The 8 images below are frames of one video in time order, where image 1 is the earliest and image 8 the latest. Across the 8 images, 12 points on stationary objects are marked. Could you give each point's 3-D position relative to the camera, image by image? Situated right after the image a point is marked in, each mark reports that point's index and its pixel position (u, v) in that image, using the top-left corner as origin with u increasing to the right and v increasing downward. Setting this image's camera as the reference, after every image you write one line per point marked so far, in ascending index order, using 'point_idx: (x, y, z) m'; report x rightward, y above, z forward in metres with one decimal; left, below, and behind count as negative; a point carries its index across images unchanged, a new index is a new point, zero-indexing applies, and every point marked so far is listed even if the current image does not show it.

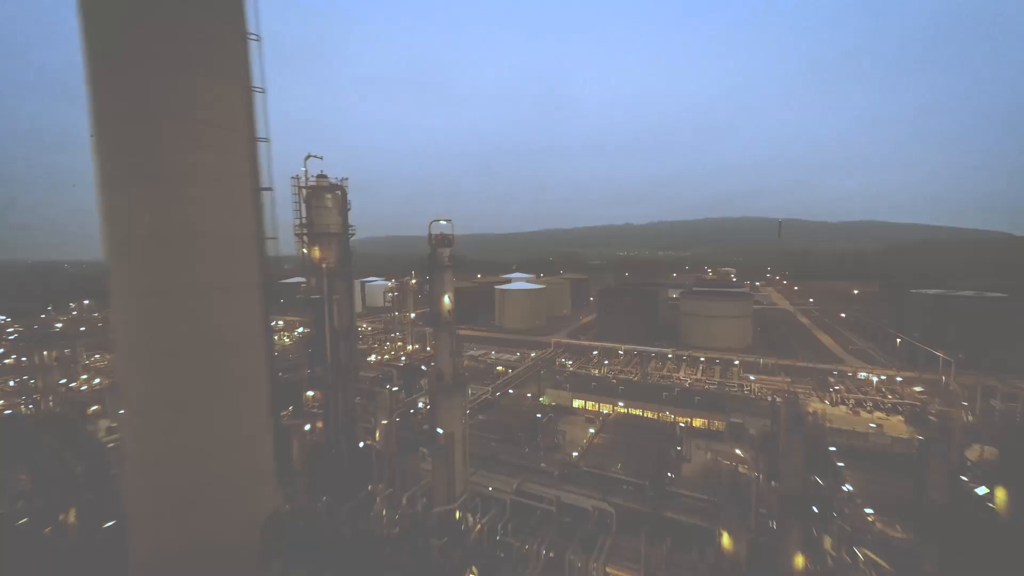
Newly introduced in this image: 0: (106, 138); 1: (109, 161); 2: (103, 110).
0: (-5.6, +2.1, +5.8) m
1: (-5.6, +1.8, +6.0) m
2: (-5.7, +2.5, +6.0) m
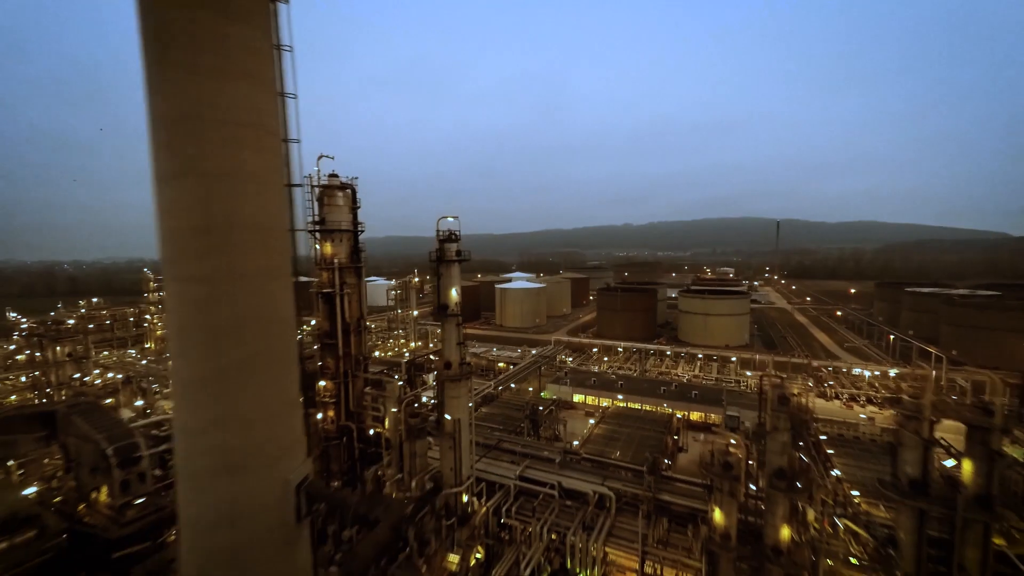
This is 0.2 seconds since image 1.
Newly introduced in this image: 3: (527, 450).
0: (-5.4, +2.3, +6.6) m
1: (-5.4, +2.0, +6.8) m
2: (-5.5, +2.8, +6.7) m
3: (+0.7, -7.1, +18.7) m
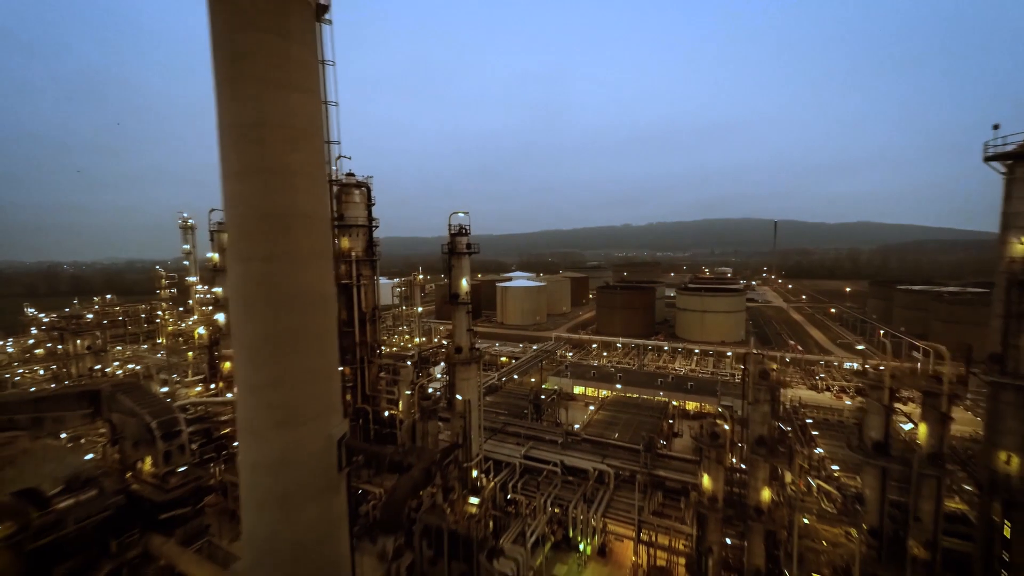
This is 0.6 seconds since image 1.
0: (-5.2, +2.7, +7.8) m
1: (-5.2, +2.4, +8.0) m
2: (-5.3, +3.2, +8.0) m
3: (+0.9, -6.7, +19.9) m
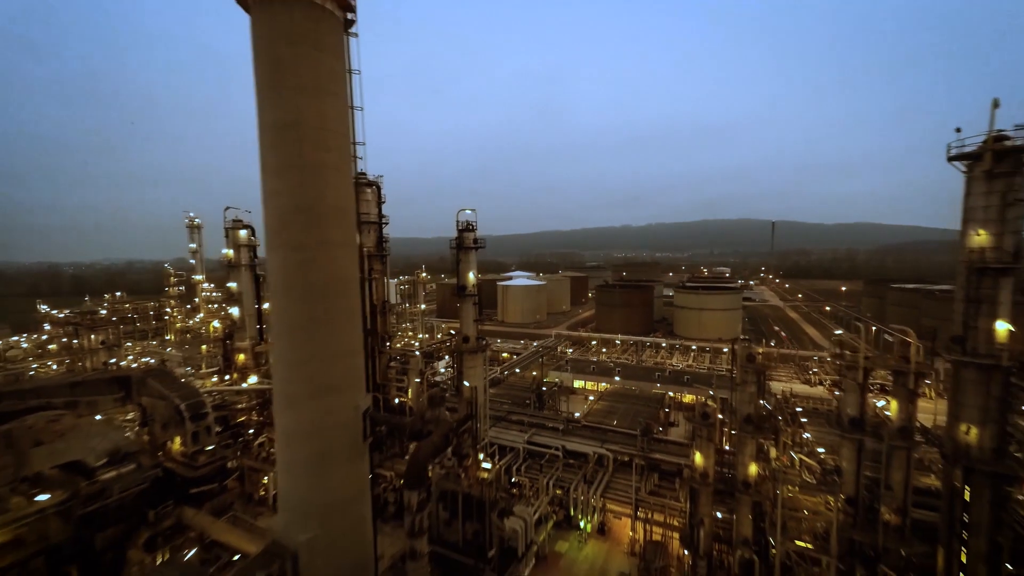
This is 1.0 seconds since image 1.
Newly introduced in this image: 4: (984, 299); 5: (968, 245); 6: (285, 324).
0: (-5.0, +3.0, +8.8) m
1: (-5.0, +2.7, +9.0) m
2: (-5.1, +3.5, +8.9) m
3: (+1.1, -6.4, +20.9) m
4: (+11.0, -0.2, +10.0) m
5: (+10.8, +1.1, +10.2) m
6: (-4.8, -0.8, +9.1) m
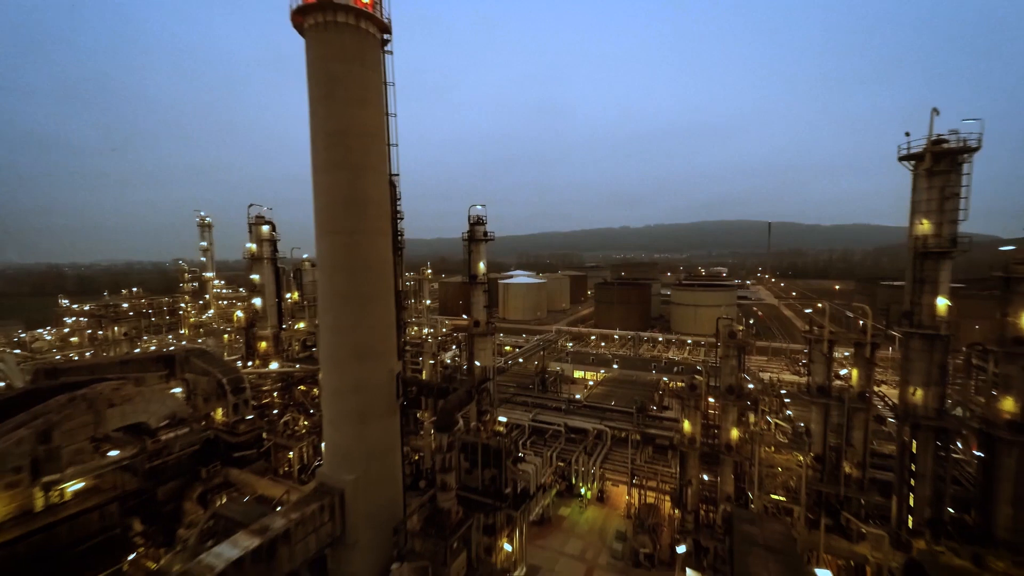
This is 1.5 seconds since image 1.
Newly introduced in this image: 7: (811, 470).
0: (-4.7, +3.5, +10.4) m
1: (-4.7, +3.2, +10.6) m
2: (-4.8, +4.0, +10.6) m
3: (+1.3, -6.0, +22.5) m
4: (+11.3, +0.3, +11.7) m
5: (+11.1, +1.6, +11.9) m
6: (-4.5, -0.2, +10.7) m
7: (+9.2, -5.6, +13.2) m
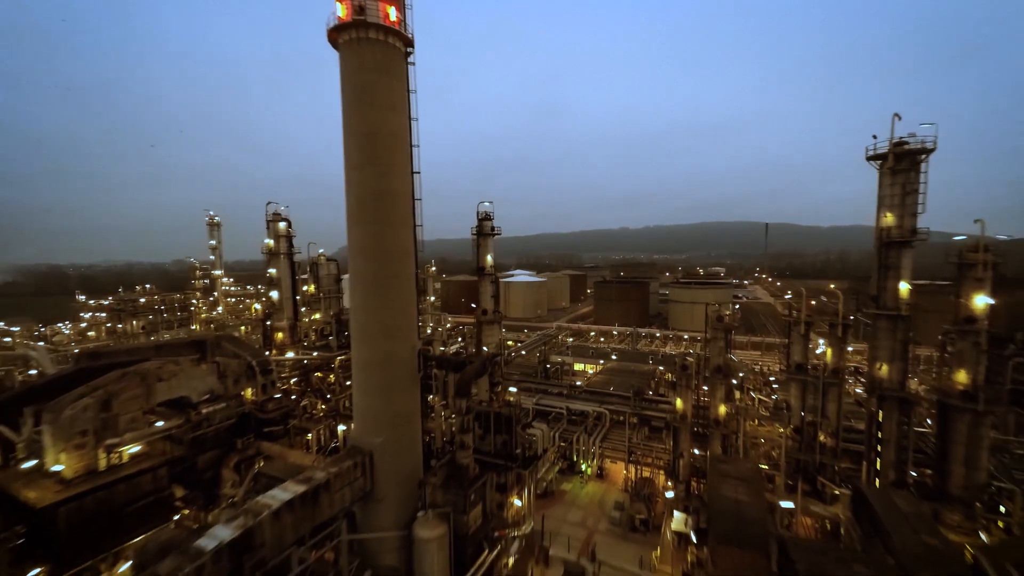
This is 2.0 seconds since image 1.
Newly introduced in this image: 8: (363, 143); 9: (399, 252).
0: (-4.4, +4.0, +11.8) m
1: (-4.4, +3.7, +12.0) m
2: (-4.5, +4.4, +12.0) m
3: (+1.6, -5.6, +23.9) m
4: (+11.6, +0.7, +13.1) m
5: (+11.4, +2.0, +13.4) m
6: (-4.2, +0.2, +12.1) m
7: (+9.5, -5.2, +14.6) m
8: (-4.1, +4.0, +11.9) m
9: (-3.3, +1.0, +12.4) m
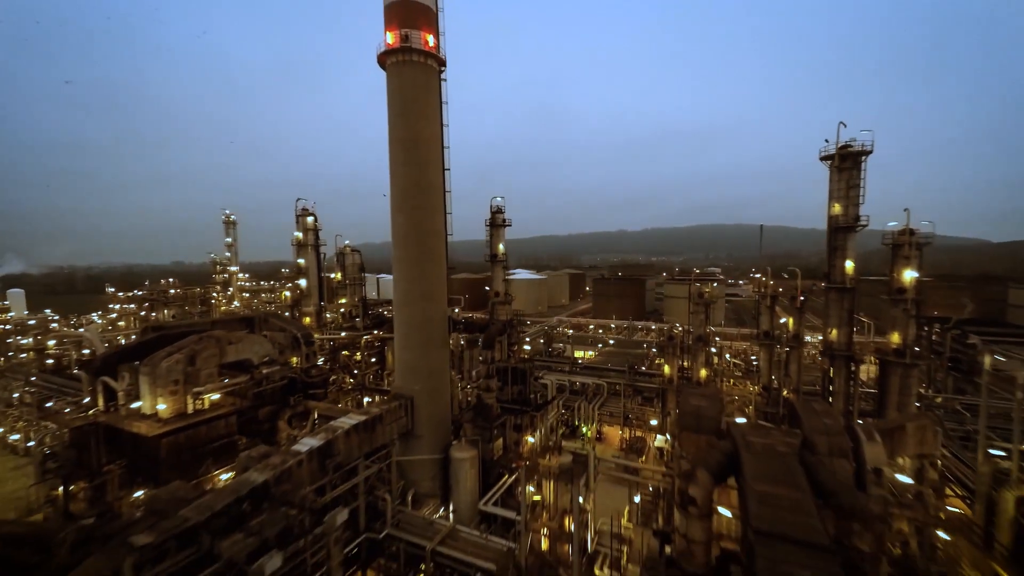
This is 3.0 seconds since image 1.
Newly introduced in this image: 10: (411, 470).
0: (-3.9, +4.8, +14.5) m
1: (-3.9, +4.5, +14.7) m
2: (-4.0, +5.3, +14.7) m
3: (+2.0, -4.8, +26.6) m
4: (+12.1, +1.5, +15.9) m
5: (+11.9, +2.8, +16.1) m
6: (-3.7, +1.0, +14.8) m
7: (+10.0, -4.4, +17.3) m
8: (-3.6, +4.8, +14.6) m
9: (-2.7, +1.9, +15.1) m
10: (-3.3, -6.0, +14.2) m
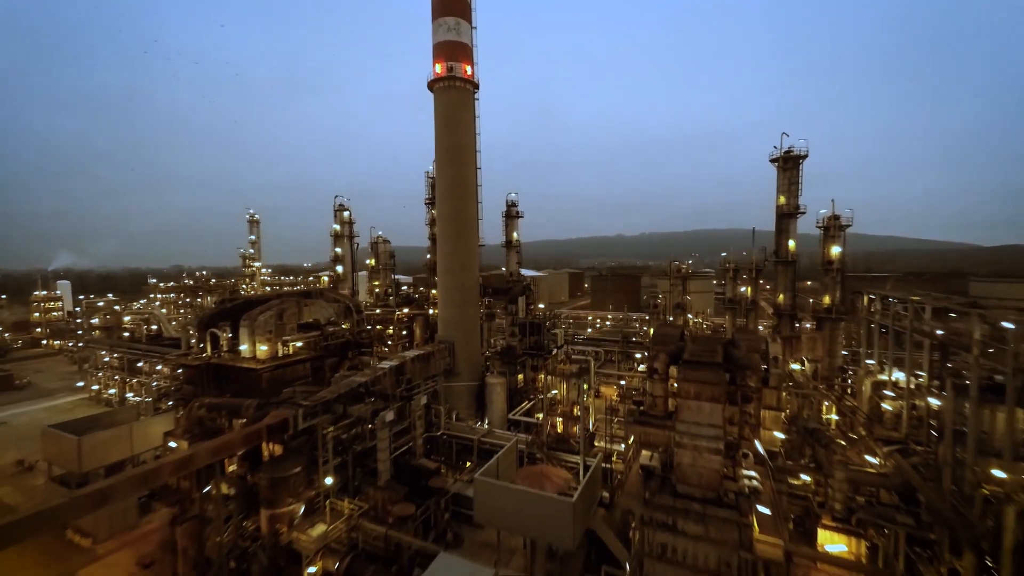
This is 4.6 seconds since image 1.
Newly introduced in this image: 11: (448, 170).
0: (-3.1, +6.1, +18.9) m
1: (-3.1, +5.8, +19.1) m
2: (-3.2, +6.5, +19.1) m
3: (+2.8, -3.7, +30.9) m
4: (+12.9, +2.7, +20.3) m
5: (+12.7, +4.0, +20.6) m
6: (-2.9, +2.3, +19.2) m
7: (+10.8, -3.1, +21.7) m
8: (-2.8, +6.1, +19.0) m
9: (-1.9, +3.1, +19.5) m
10: (-2.5, -4.7, +18.5) m
11: (-2.8, +5.3, +19.0) m
